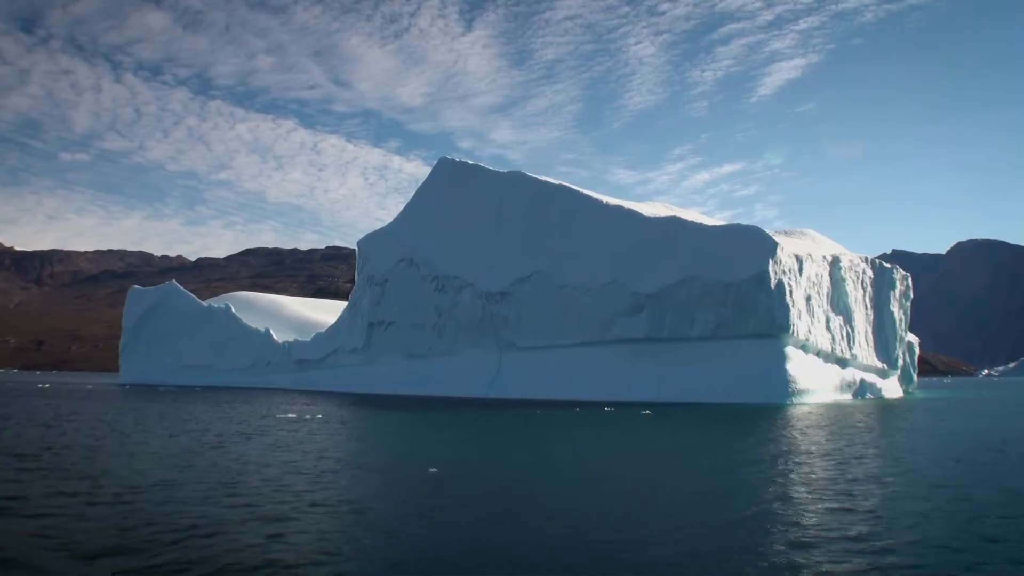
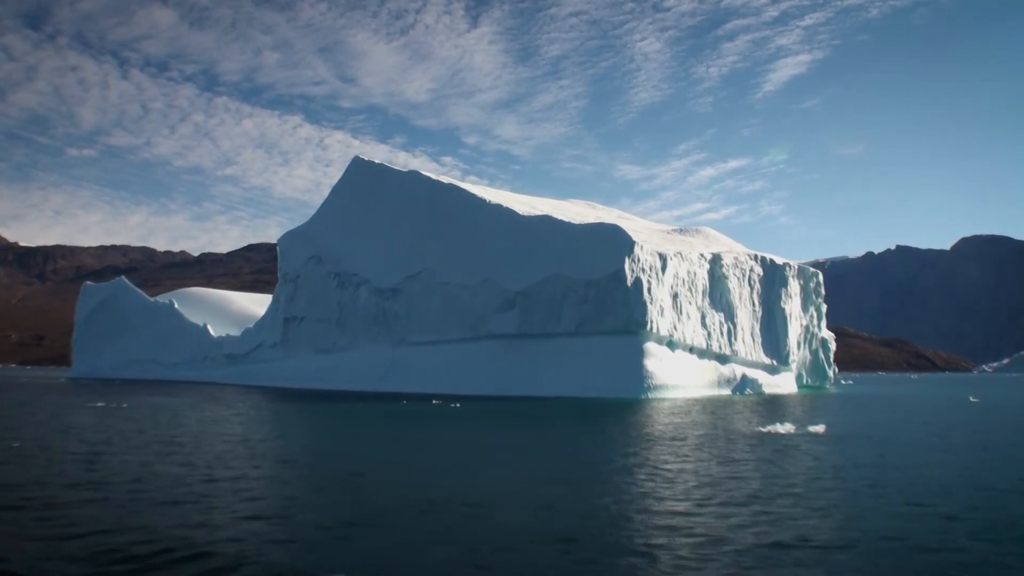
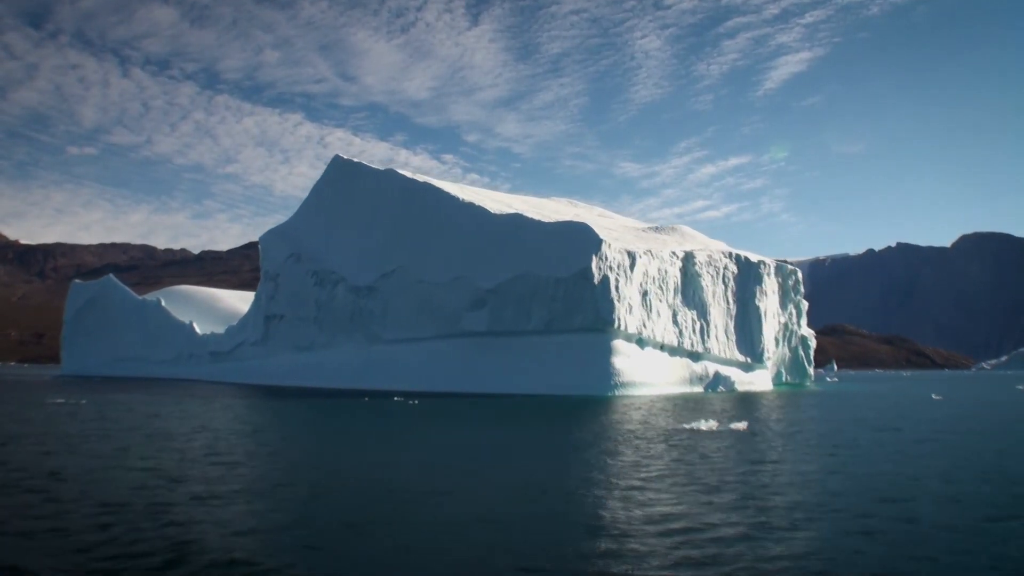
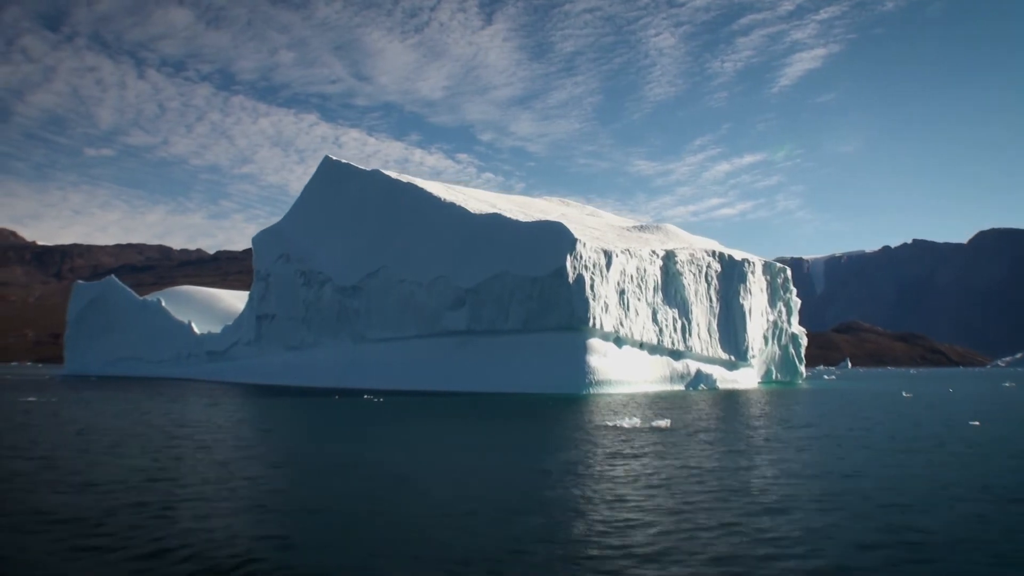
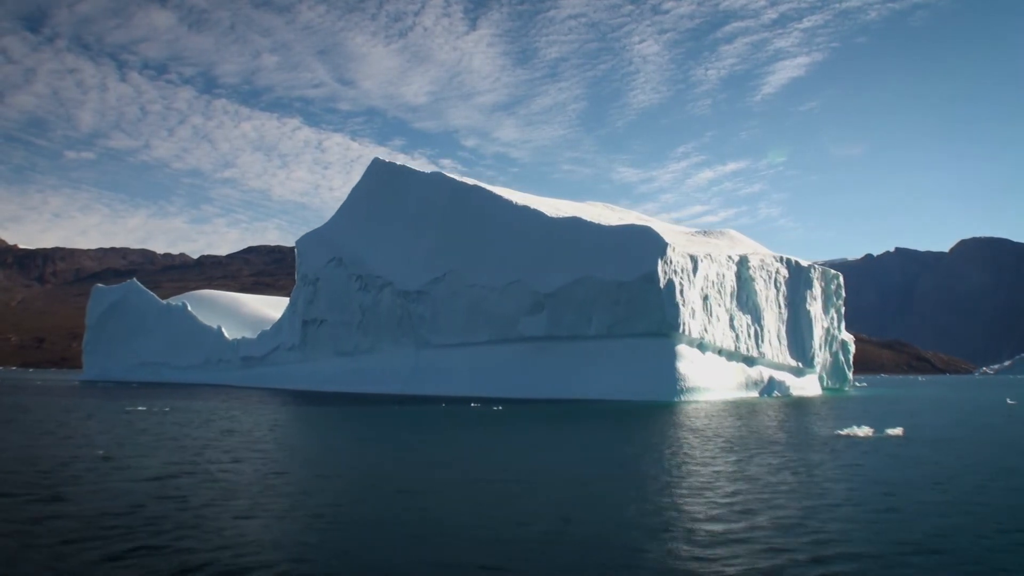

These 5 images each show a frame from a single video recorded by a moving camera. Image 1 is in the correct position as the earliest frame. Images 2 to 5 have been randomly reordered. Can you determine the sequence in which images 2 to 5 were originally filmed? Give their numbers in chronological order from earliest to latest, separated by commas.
5, 2, 3, 4
